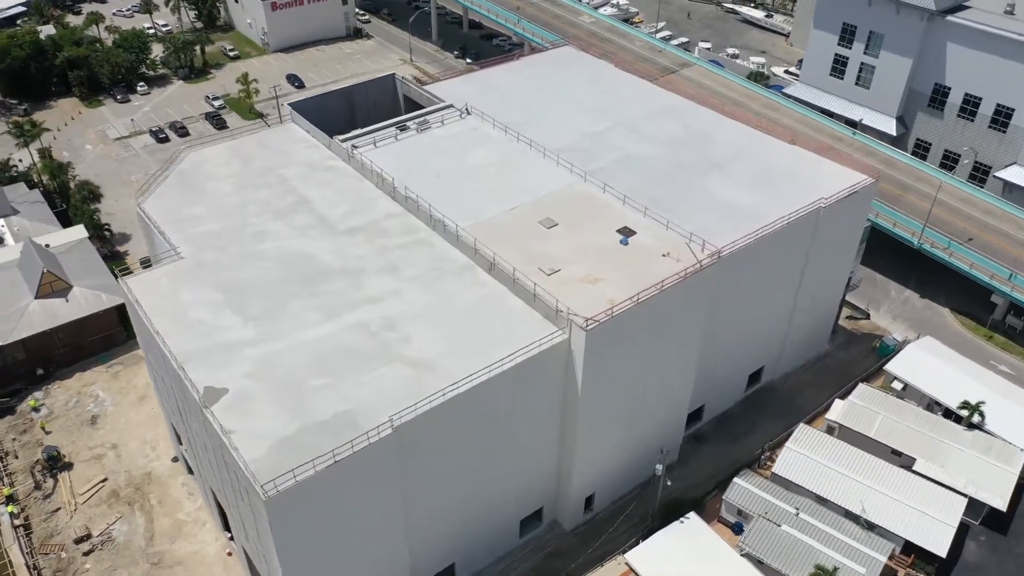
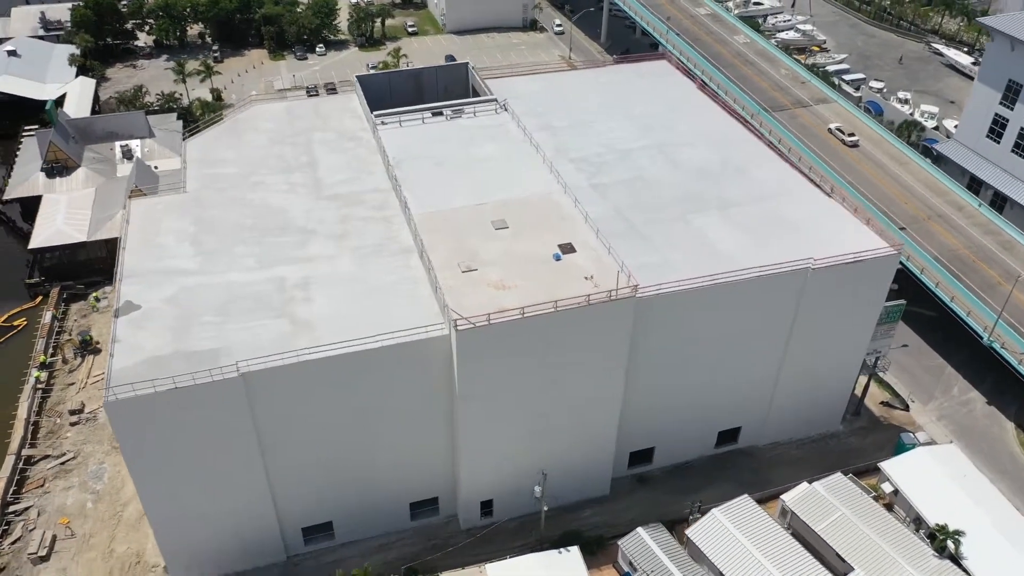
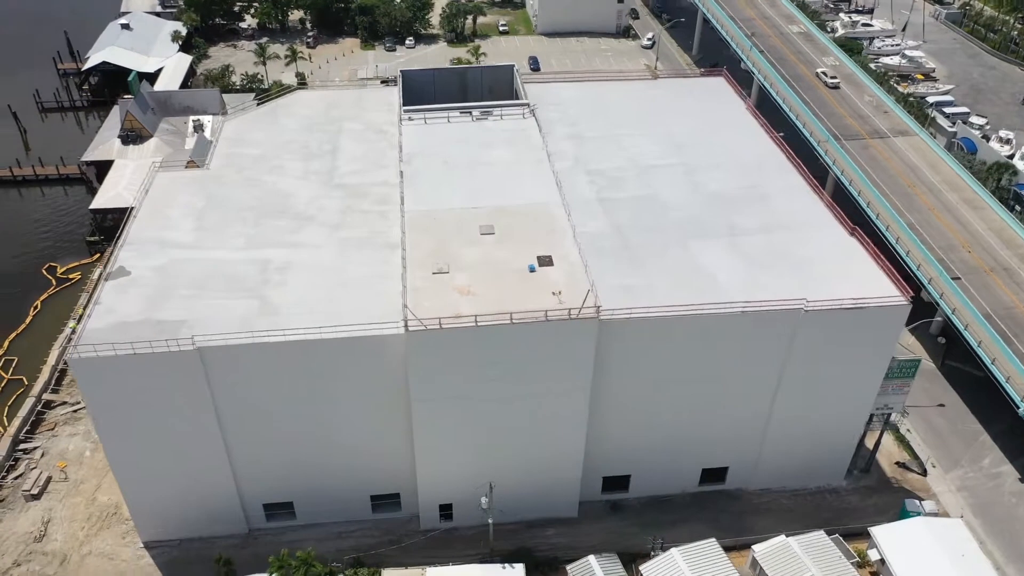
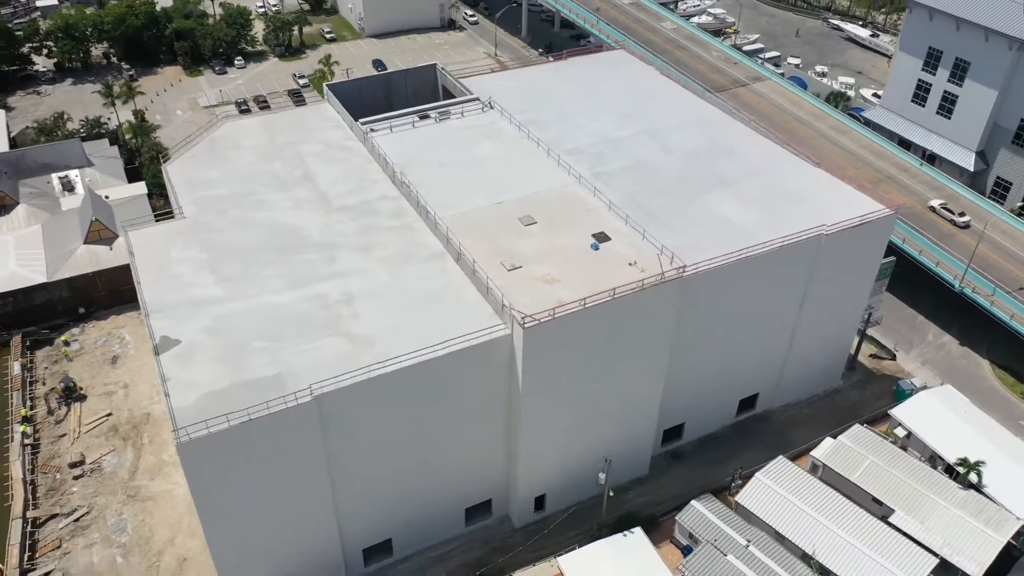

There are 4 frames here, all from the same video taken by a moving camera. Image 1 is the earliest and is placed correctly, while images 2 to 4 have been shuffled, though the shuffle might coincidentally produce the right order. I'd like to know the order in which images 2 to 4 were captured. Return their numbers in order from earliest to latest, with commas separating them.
4, 2, 3
